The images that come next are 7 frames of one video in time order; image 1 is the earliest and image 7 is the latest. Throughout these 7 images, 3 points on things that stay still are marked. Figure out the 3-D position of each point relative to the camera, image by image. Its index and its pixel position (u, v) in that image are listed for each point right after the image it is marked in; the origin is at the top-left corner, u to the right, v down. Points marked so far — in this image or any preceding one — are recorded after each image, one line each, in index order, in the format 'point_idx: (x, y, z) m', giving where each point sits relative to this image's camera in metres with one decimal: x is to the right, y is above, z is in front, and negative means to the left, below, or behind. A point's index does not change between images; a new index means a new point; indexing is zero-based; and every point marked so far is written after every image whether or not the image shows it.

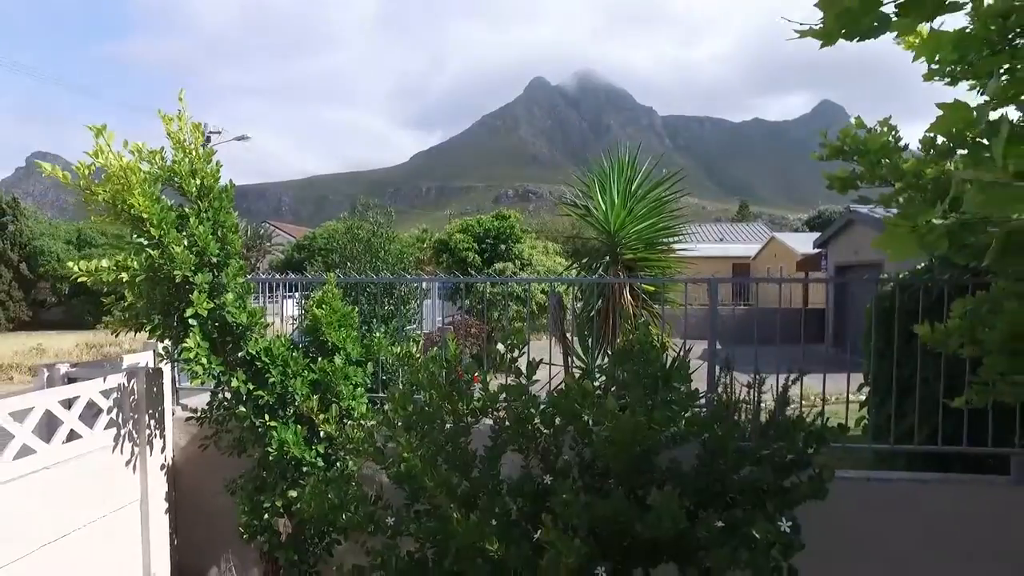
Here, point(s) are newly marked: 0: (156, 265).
0: (-1.8, +0.1, +3.6) m
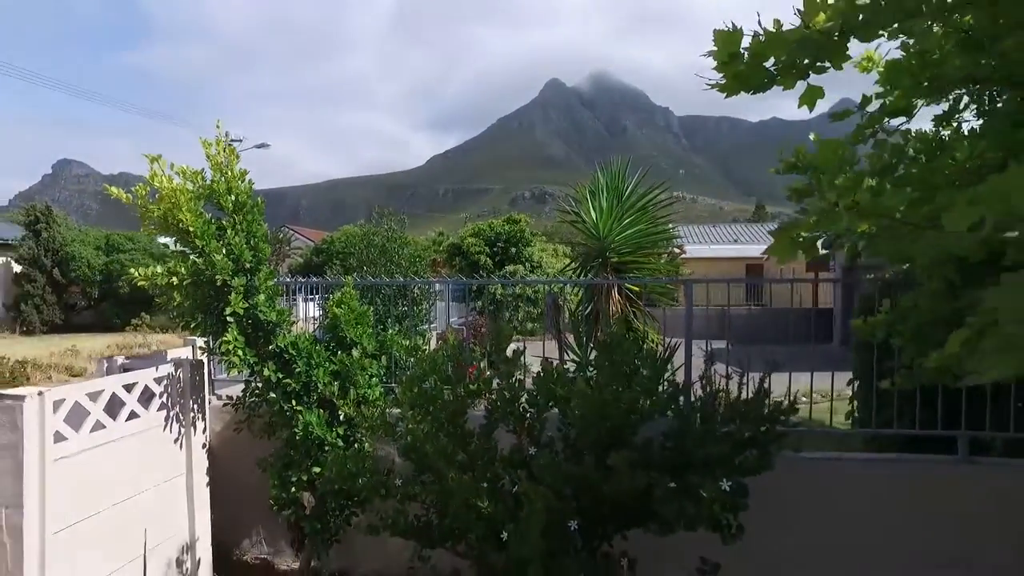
0: (-1.9, +0.1, +4.2) m
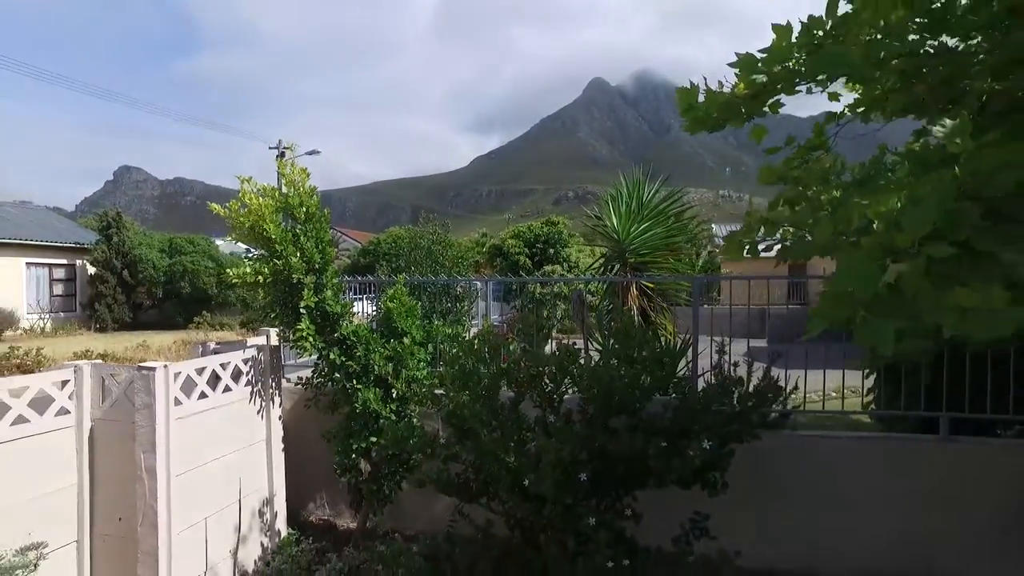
0: (-1.7, +0.1, +5.1) m
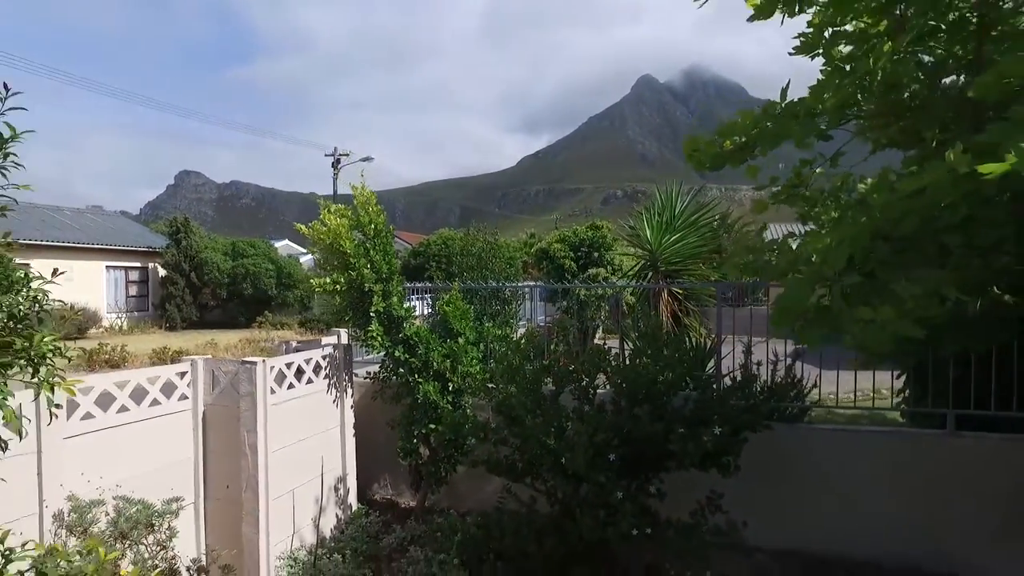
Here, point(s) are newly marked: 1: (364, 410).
0: (-1.3, +0.1, +5.9) m
1: (-1.4, -1.2, +6.8) m
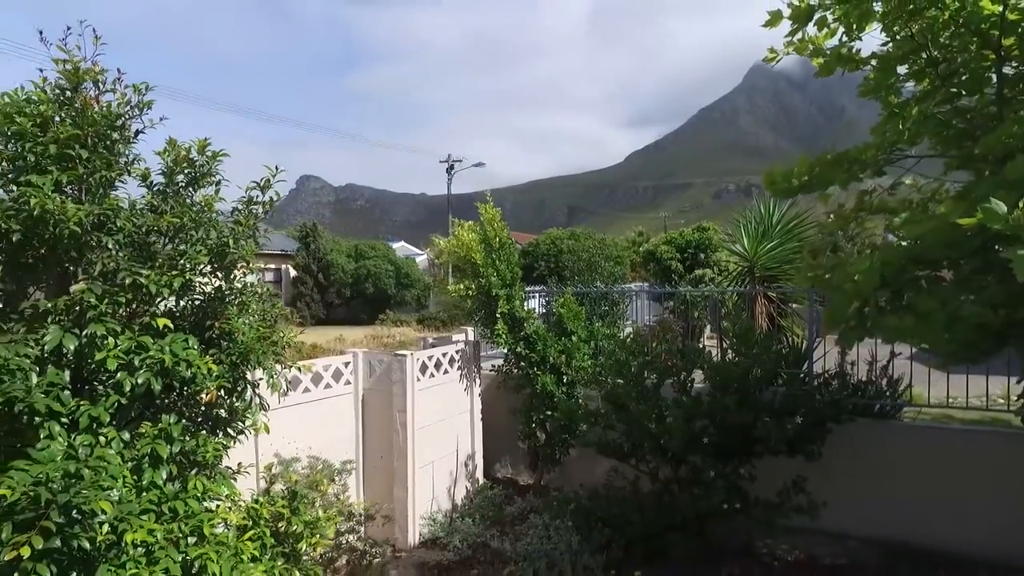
0: (-0.3, 0.0, +6.9) m
1: (-0.3, -1.2, +7.8) m
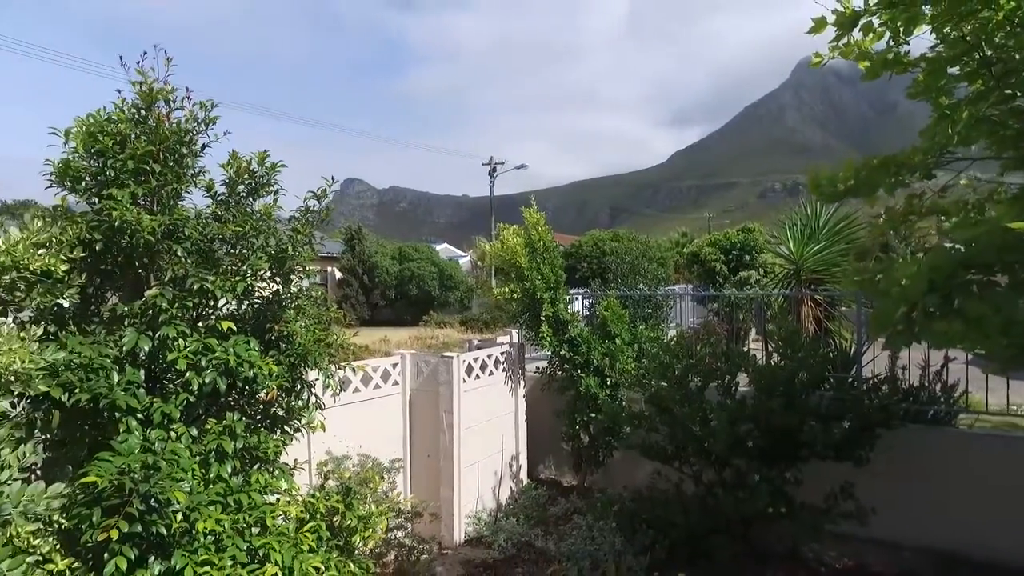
0: (+0.1, 0.0, +7.0) m
1: (+0.2, -1.3, +7.9) m
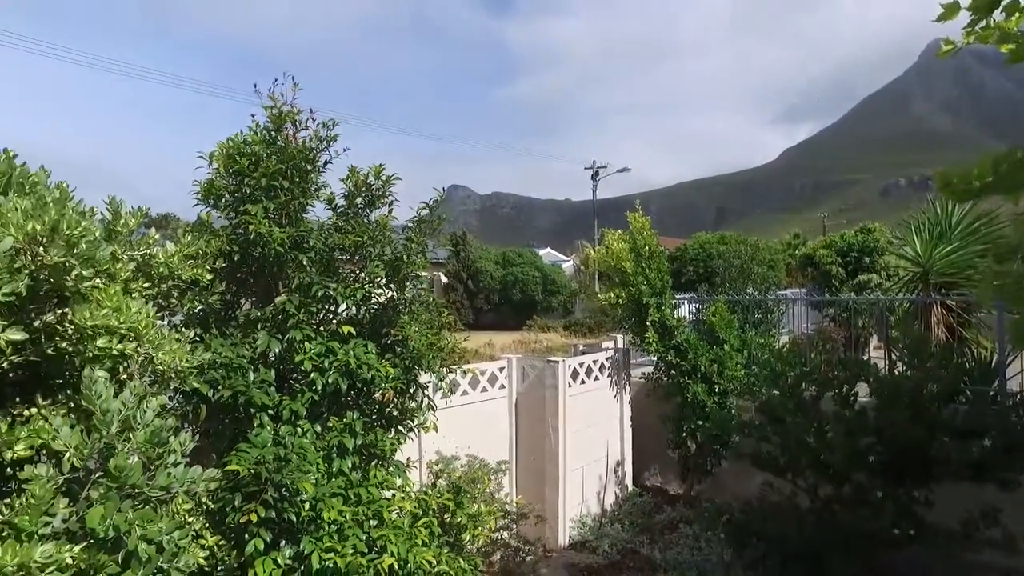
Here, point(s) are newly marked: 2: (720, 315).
0: (+1.2, -0.1, +6.9) m
1: (+1.4, -1.3, +7.9) m
2: (+2.1, -0.3, +7.0) m
